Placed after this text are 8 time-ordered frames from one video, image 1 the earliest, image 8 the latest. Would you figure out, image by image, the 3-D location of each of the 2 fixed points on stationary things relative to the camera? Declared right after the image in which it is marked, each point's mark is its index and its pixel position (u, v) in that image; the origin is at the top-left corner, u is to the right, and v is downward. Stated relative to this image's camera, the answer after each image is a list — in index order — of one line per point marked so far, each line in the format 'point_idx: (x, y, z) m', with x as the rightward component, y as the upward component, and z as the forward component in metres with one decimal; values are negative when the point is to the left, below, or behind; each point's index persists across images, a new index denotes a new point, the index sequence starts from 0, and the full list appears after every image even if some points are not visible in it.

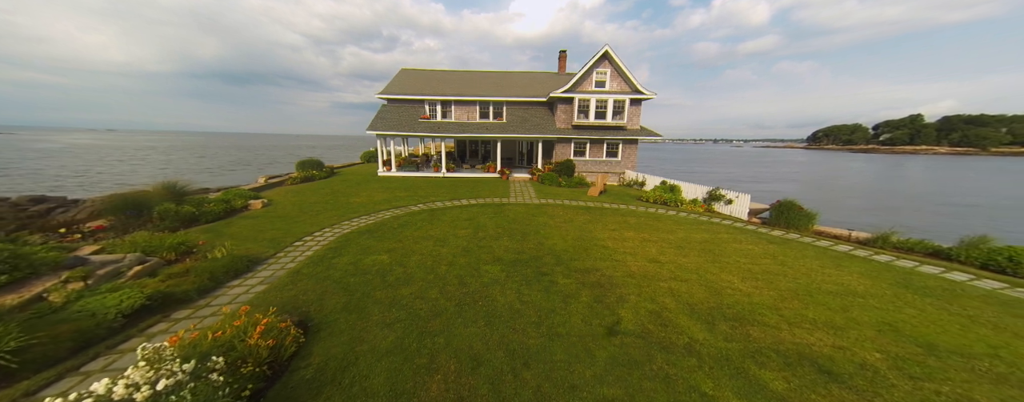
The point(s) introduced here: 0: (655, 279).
0: (+3.6, -2.0, +7.2) m
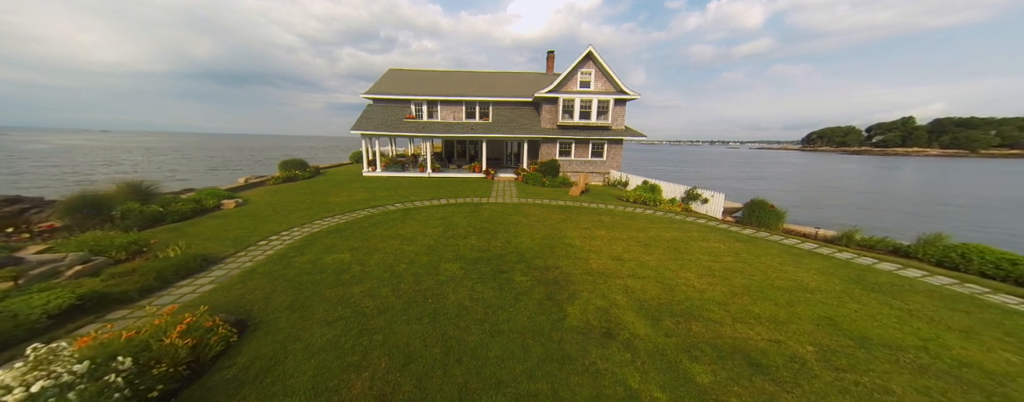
0: (+2.5, -1.9, +7.3) m
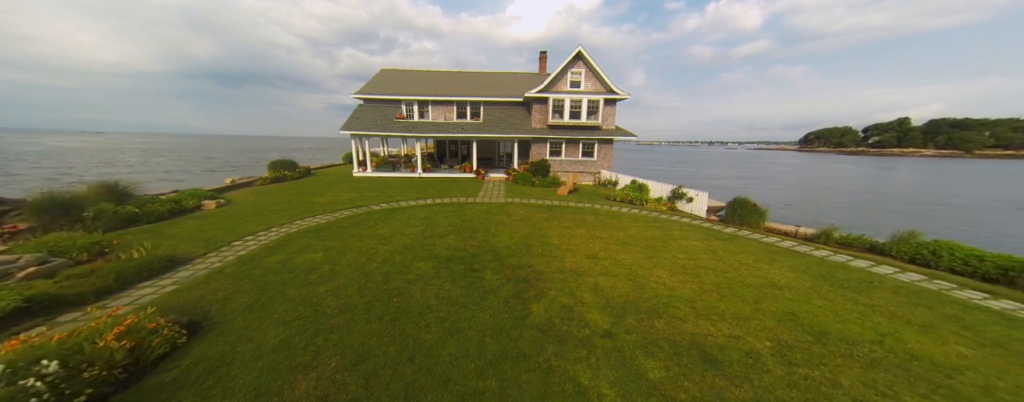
0: (+1.8, -1.9, +7.3) m
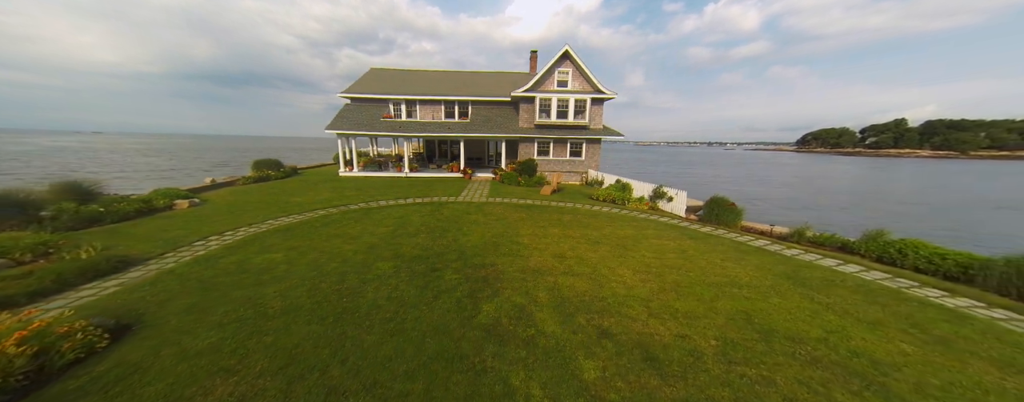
0: (+0.8, -1.8, +7.2) m
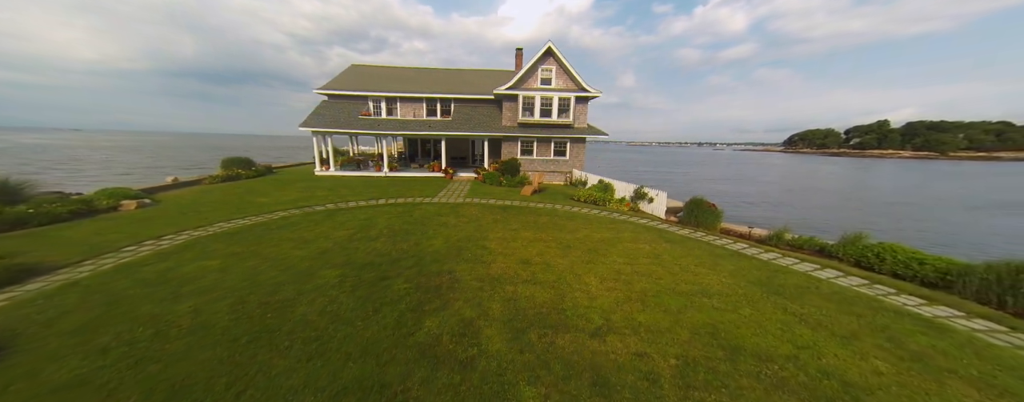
0: (-0.2, -1.9, +6.6) m
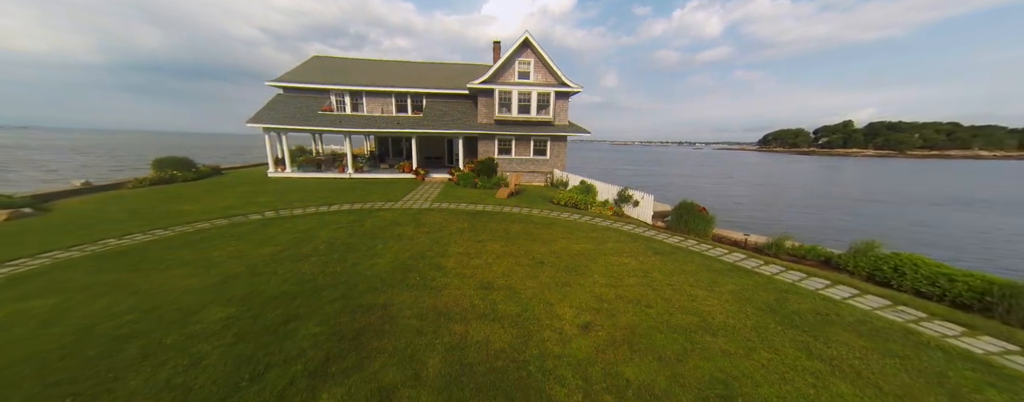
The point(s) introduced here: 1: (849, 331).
0: (-1.0, -2.1, +5.1) m
1: (+5.9, -2.2, +5.0) m
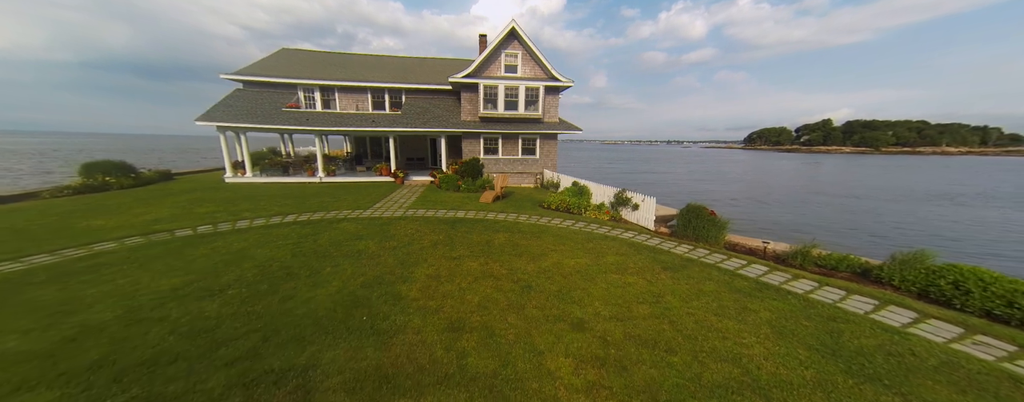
0: (-1.4, -2.3, +3.6) m
1: (+5.6, -2.3, +3.7) m
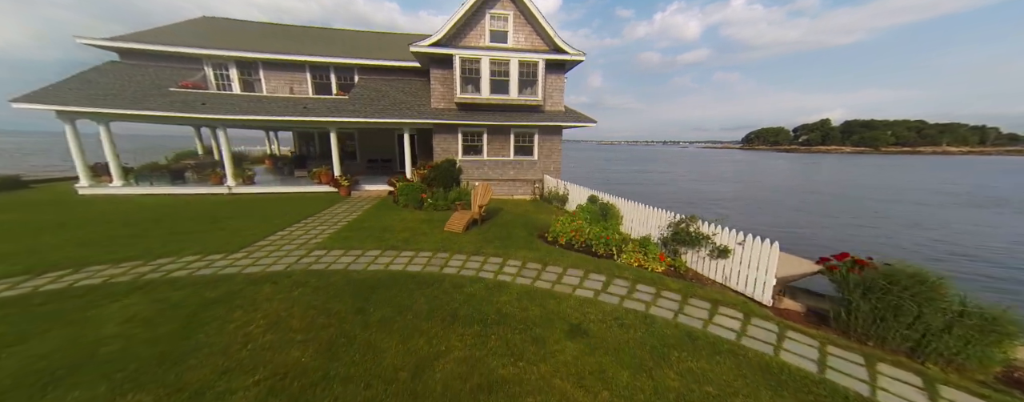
0: (-1.7, -3.2, -1.8) m
1: (+5.3, -3.2, -1.6) m
